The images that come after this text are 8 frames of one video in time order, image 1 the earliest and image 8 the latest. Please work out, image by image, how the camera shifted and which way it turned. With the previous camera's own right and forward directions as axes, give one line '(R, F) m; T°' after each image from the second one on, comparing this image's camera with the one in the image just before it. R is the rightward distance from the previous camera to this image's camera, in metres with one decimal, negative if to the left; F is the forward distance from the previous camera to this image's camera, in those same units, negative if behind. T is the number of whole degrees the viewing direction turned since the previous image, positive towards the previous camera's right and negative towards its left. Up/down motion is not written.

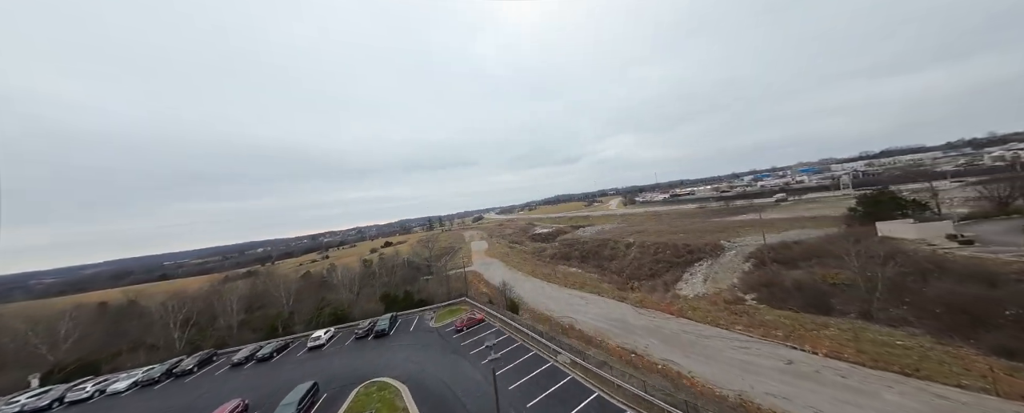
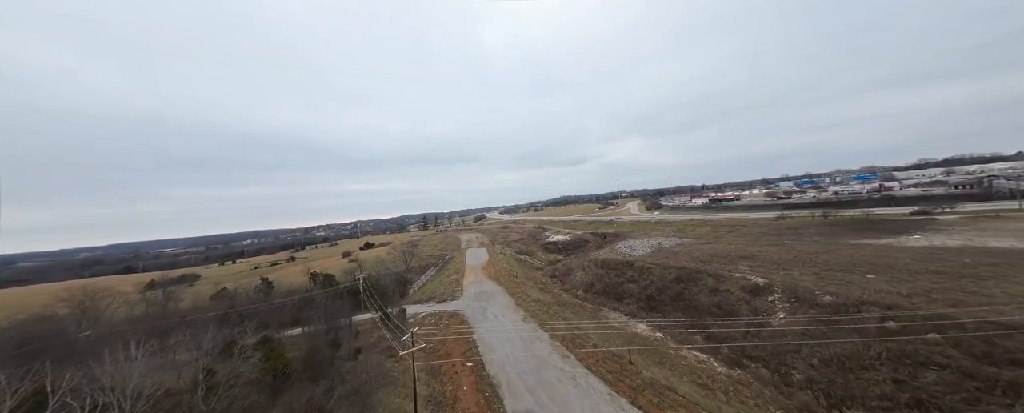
(-1.7, +20.3) m; -1°
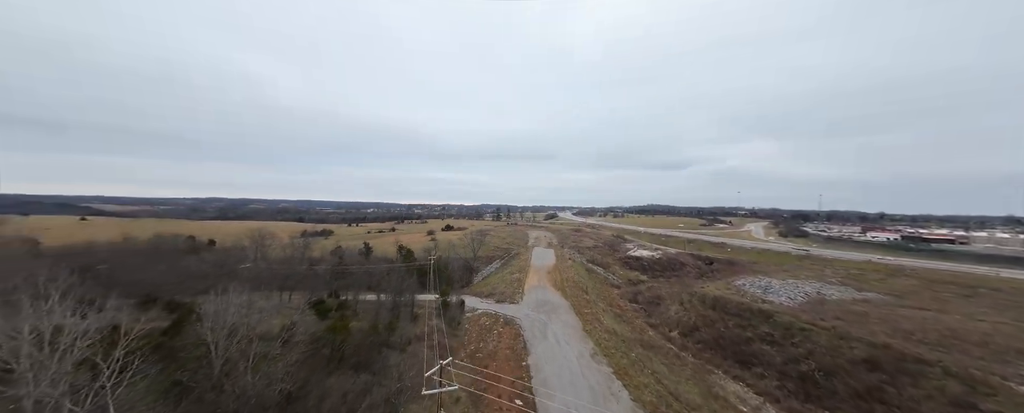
(-0.3, +4.2) m; -18°
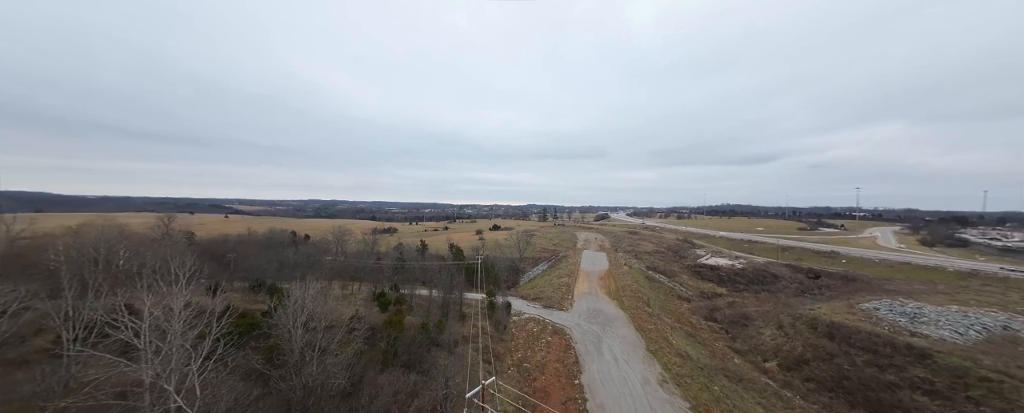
(-0.1, +1.3) m; -11°
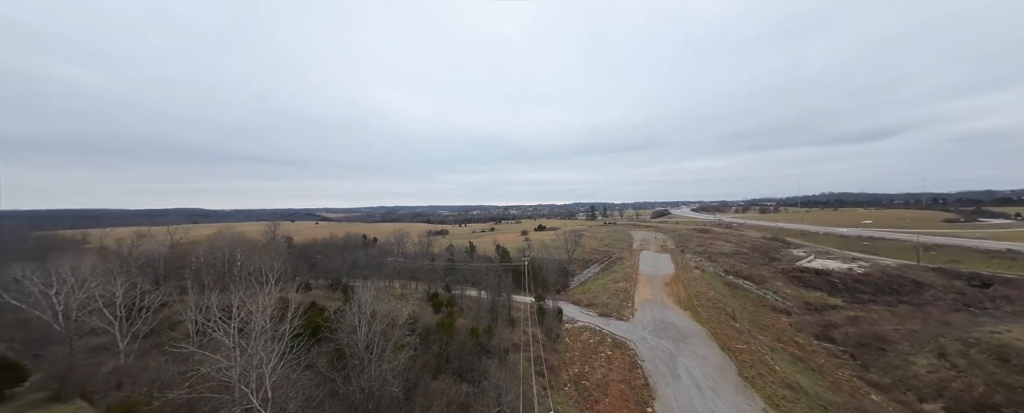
(-0.3, +1.3) m; -10°
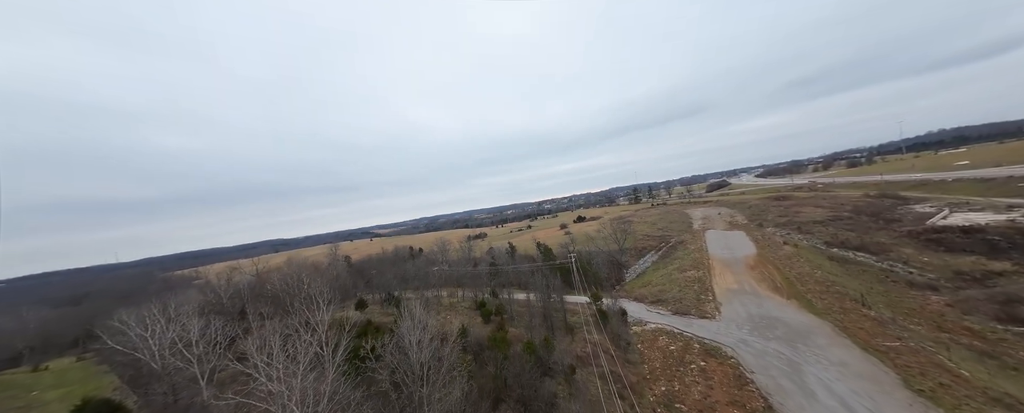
(-0.6, +2.4) m; -7°
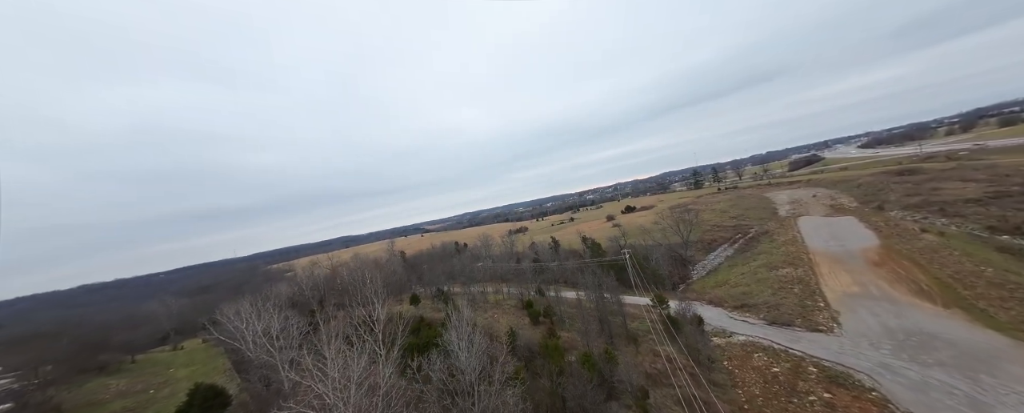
(-0.5, +1.6) m; -9°
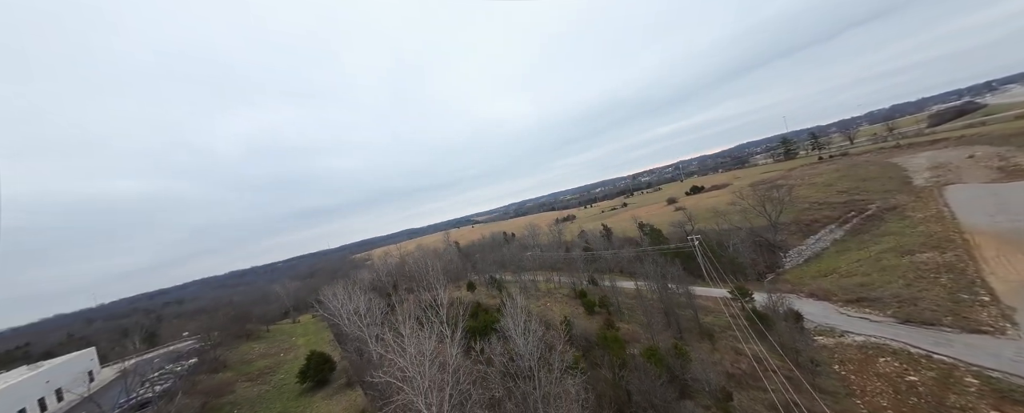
(-0.1, +0.2) m; -11°
